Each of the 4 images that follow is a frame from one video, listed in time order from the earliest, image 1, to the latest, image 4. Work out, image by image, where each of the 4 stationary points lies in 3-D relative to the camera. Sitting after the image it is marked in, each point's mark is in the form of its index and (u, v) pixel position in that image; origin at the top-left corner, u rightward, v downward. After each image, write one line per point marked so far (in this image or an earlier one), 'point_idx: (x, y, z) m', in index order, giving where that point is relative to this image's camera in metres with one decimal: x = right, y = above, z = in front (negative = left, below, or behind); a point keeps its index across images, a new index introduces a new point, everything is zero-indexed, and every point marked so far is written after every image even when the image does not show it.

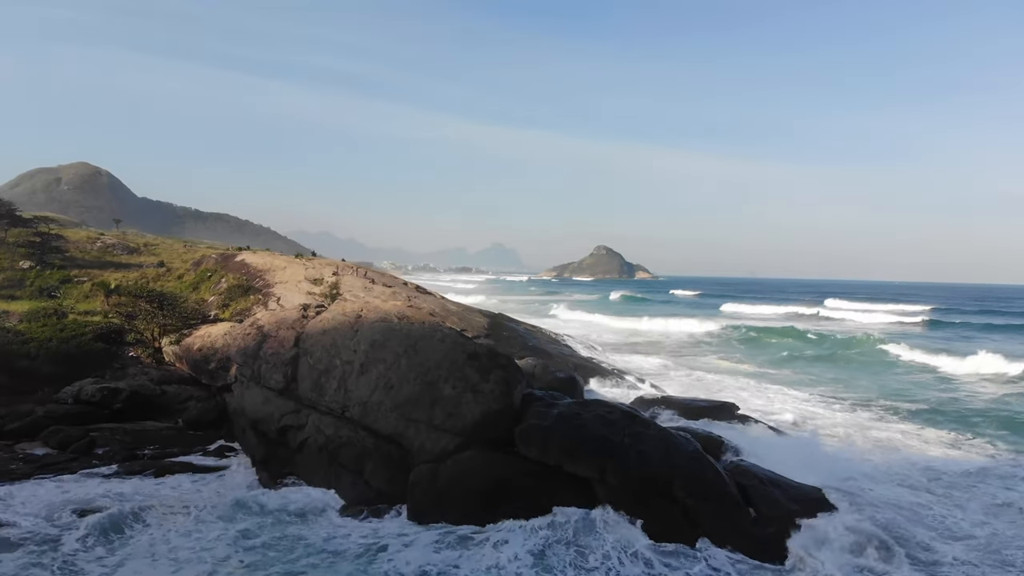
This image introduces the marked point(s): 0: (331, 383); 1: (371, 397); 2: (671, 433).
0: (-4.0, -2.1, +12.5) m
1: (-2.9, -2.3, +11.8) m
2: (+2.9, -2.7, +10.4) m
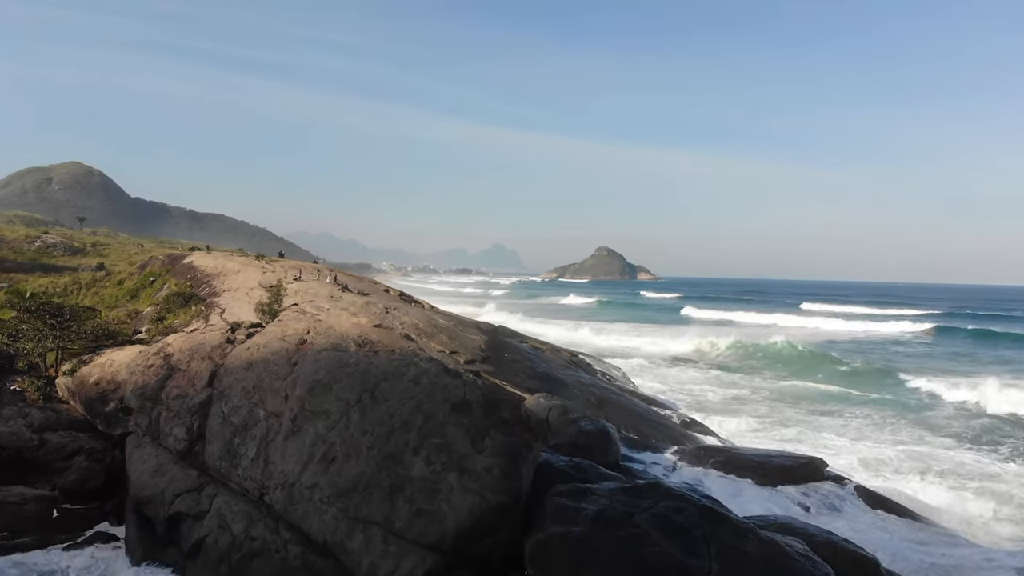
0: (-3.9, -2.4, +8.4) m
1: (-2.8, -2.5, +7.6) m
2: (+3.0, -2.9, +6.3) m
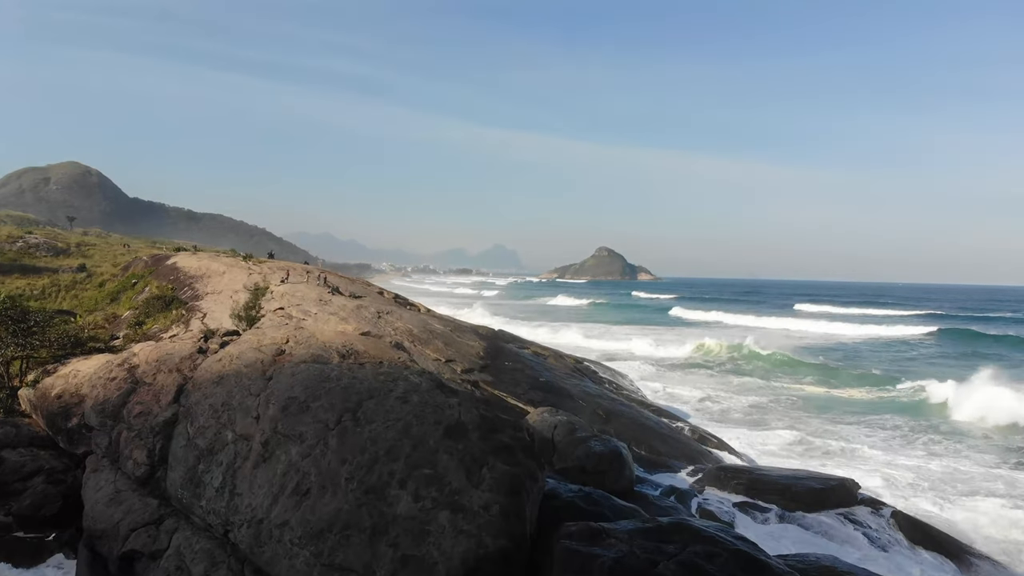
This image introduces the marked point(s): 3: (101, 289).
0: (-3.9, -2.4, +7.3) m
1: (-2.8, -2.6, +6.6) m
2: (+3.0, -3.0, +5.2) m
3: (-14.4, 0.0, +19.9) m
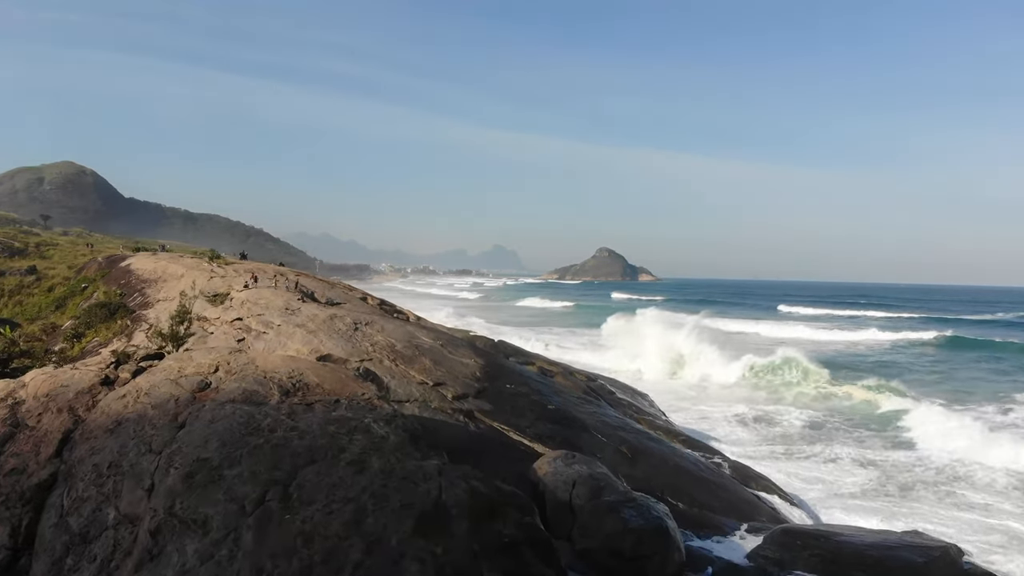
0: (-3.8, -2.6, +5.0) m
1: (-2.8, -2.7, +4.3) m
2: (+3.1, -3.1, +2.9) m
3: (-14.4, -0.2, +17.6) m
